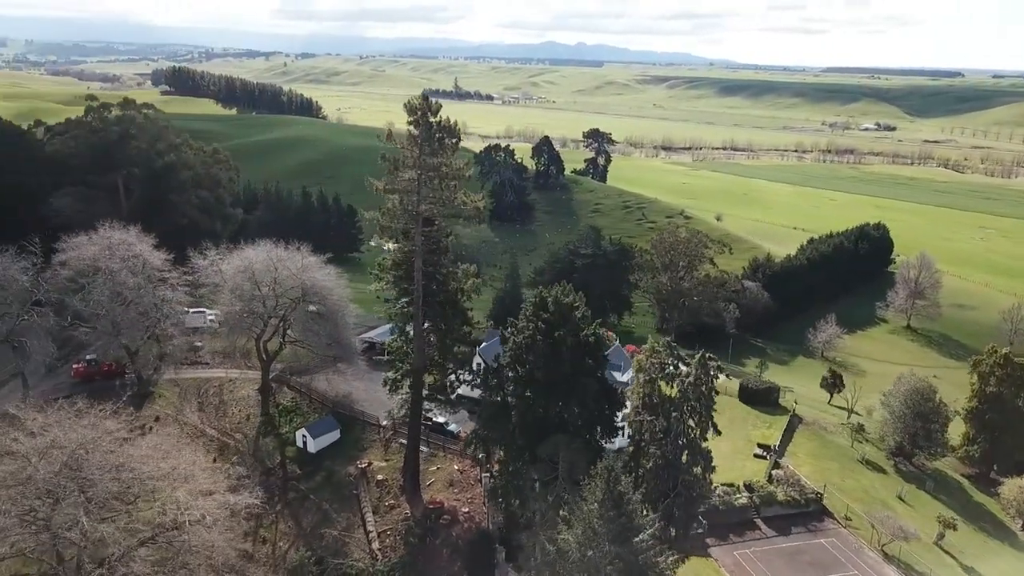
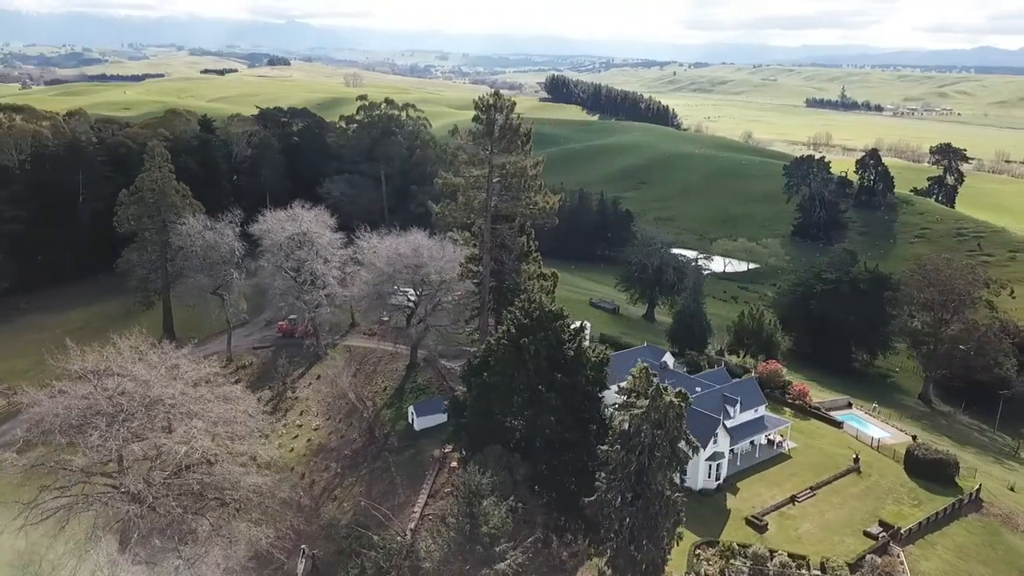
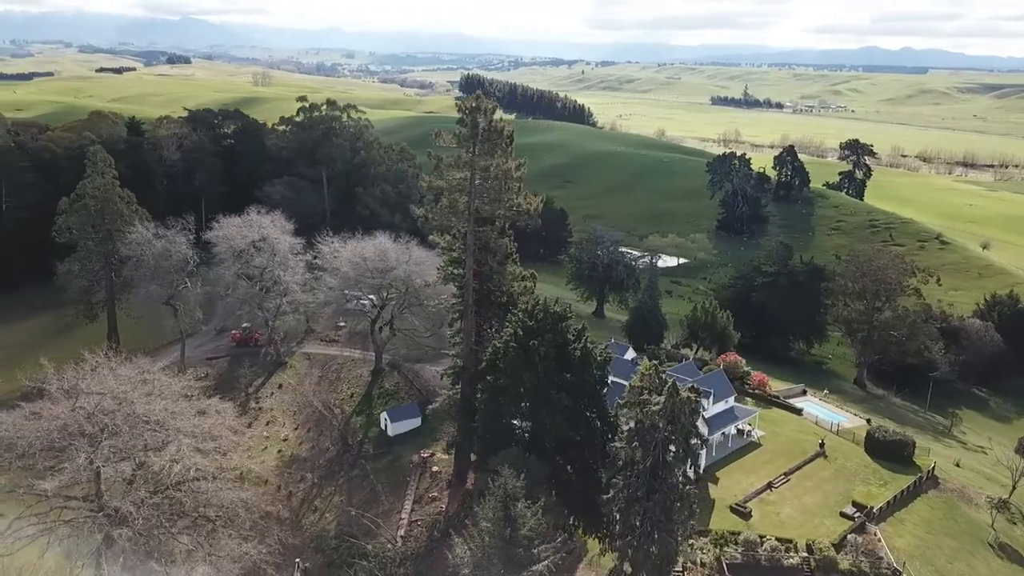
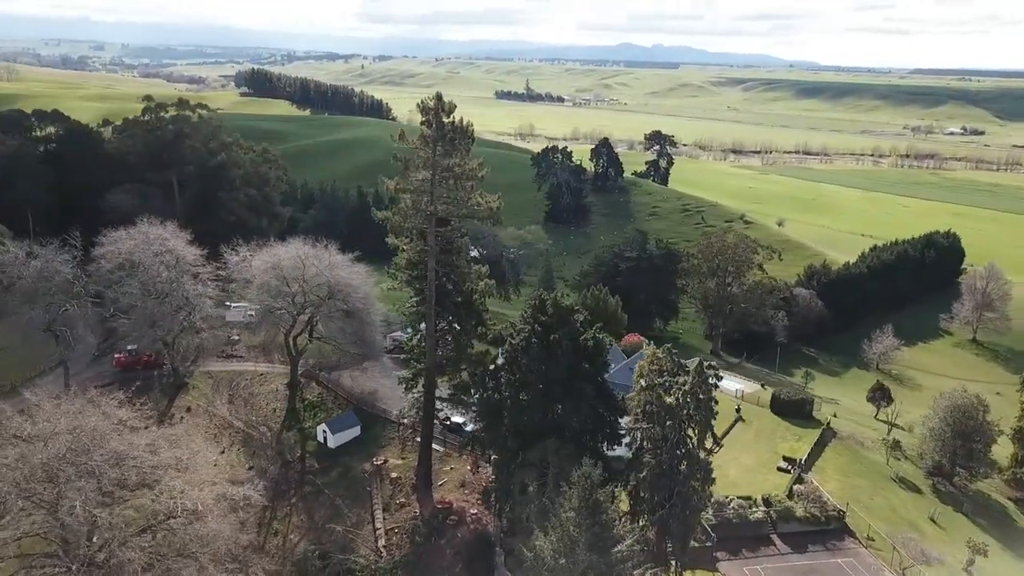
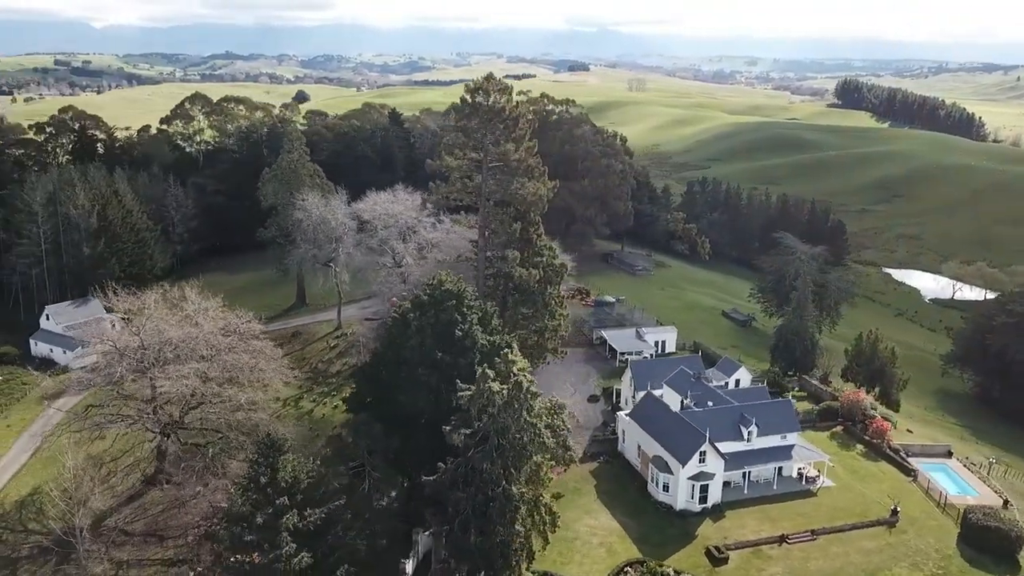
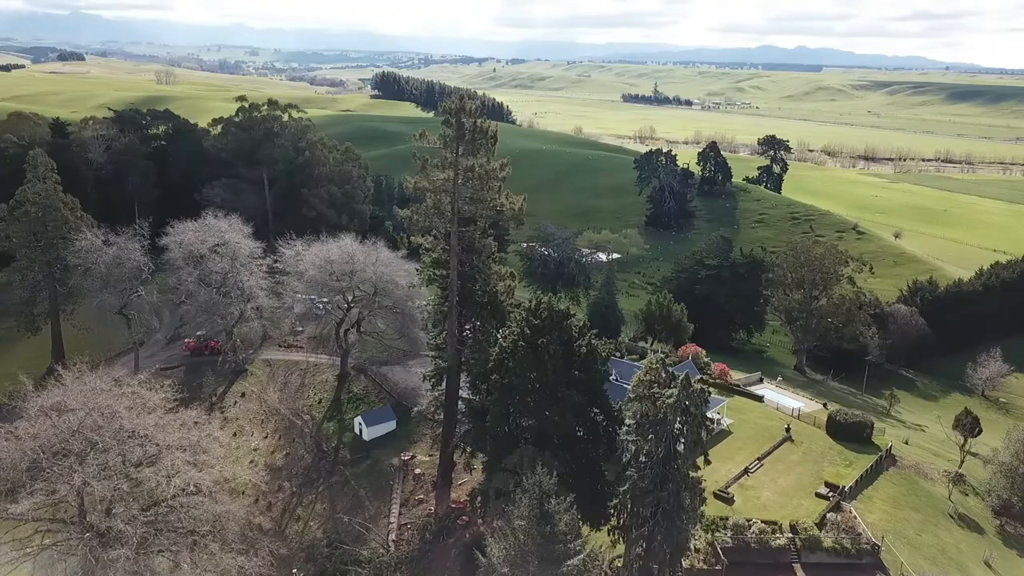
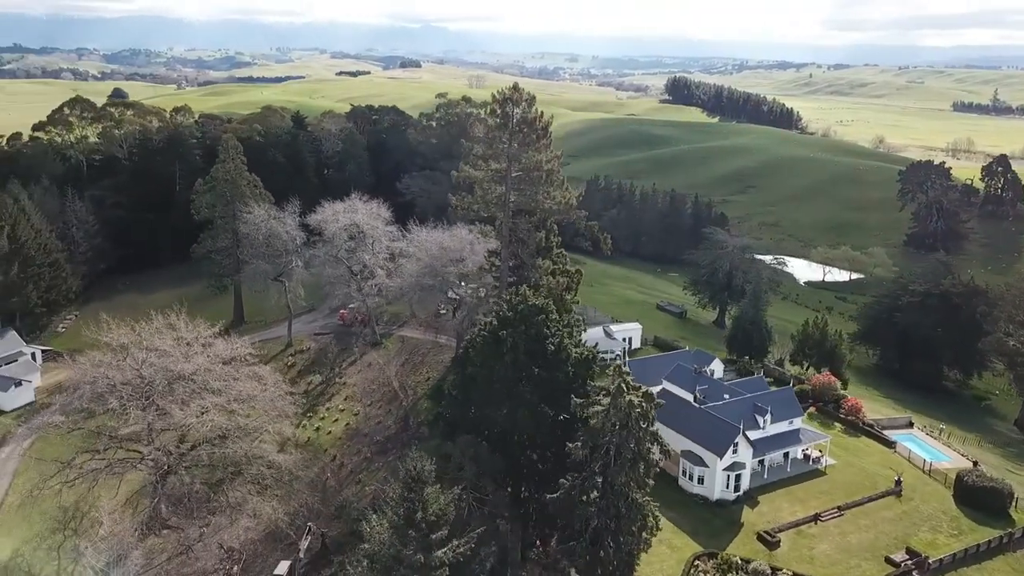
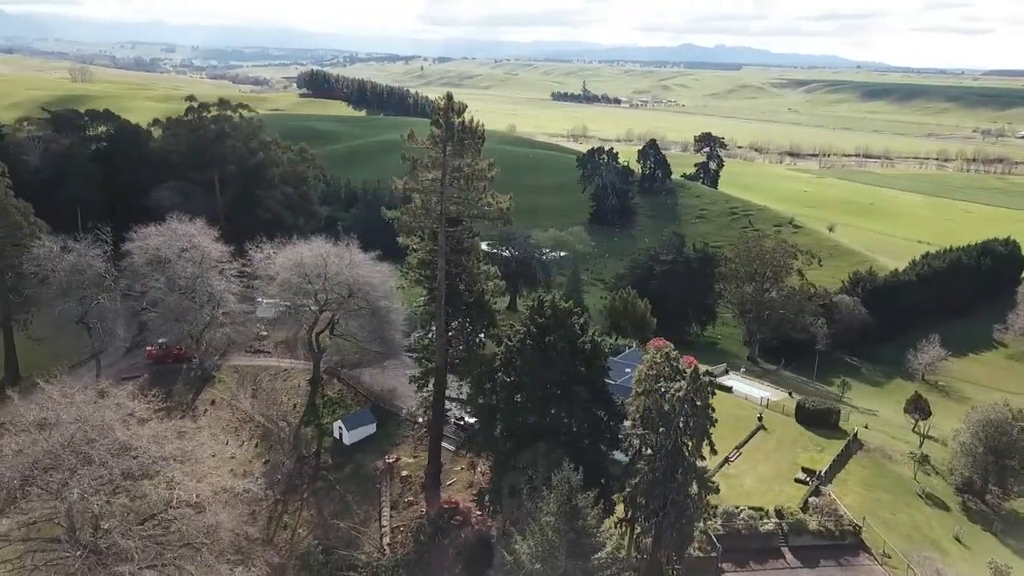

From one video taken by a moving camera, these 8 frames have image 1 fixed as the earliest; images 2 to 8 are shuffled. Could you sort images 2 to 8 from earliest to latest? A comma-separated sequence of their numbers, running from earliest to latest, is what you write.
4, 8, 6, 3, 2, 7, 5
